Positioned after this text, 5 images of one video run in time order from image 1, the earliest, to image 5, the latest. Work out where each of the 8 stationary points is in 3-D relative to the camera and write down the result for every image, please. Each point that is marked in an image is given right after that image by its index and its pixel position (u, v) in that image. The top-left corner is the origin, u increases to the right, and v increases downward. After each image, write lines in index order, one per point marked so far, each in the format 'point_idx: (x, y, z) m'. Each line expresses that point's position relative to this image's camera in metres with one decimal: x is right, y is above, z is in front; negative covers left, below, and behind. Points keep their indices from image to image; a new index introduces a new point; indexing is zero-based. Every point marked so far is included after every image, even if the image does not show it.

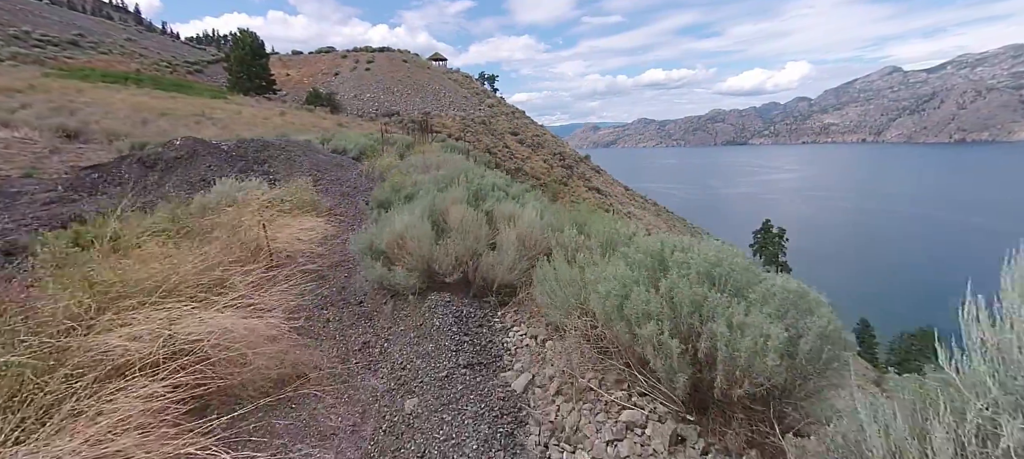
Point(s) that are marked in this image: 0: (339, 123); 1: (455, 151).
0: (-6.3, +3.9, +16.8) m
1: (-1.3, +1.6, +9.4) m
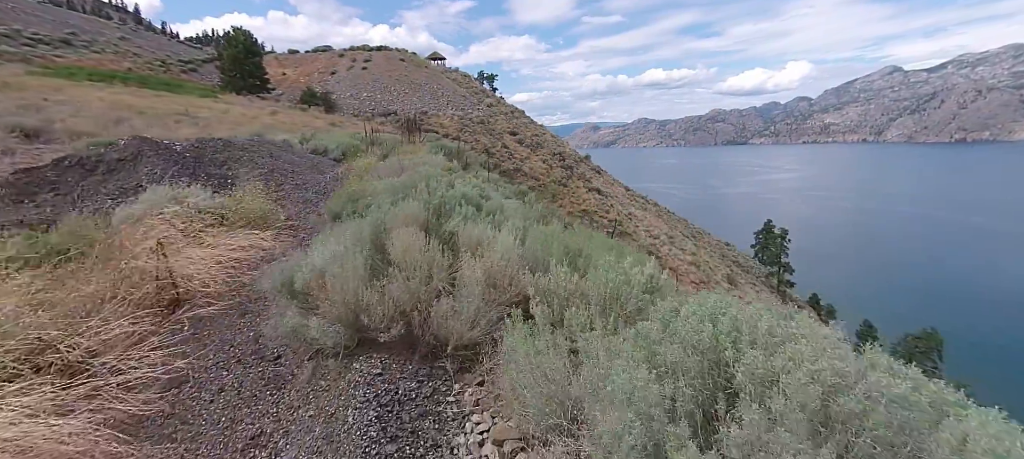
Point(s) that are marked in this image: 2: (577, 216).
0: (-6.4, +3.8, +16.4) m
1: (-1.4, +1.5, +9.0) m
2: (+2.6, +0.5, +18.6) m
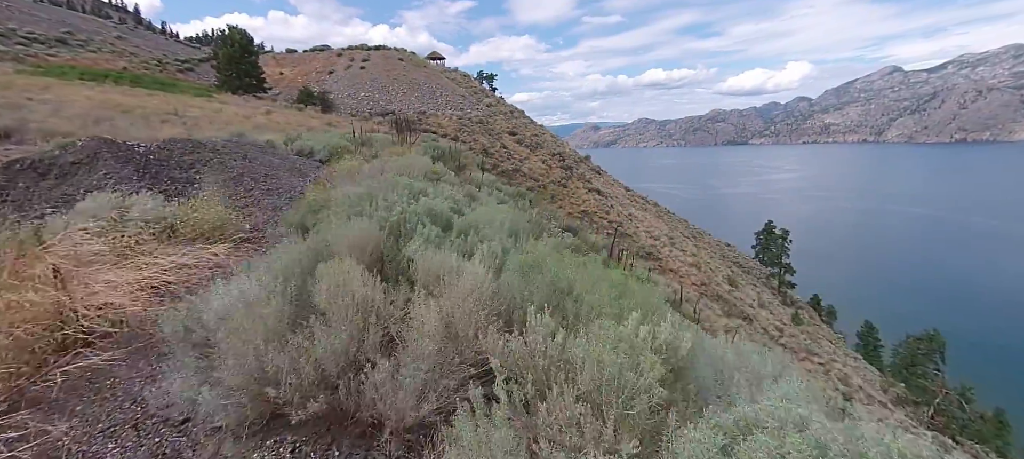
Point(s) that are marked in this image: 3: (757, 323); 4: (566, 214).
0: (-6.5, +3.8, +16.1) m
1: (-1.4, +1.5, +8.7) m
2: (+2.6, +0.5, +18.4) m
3: (+9.9, -3.8, +18.5) m
4: (+2.1, +0.6, +18.2) m
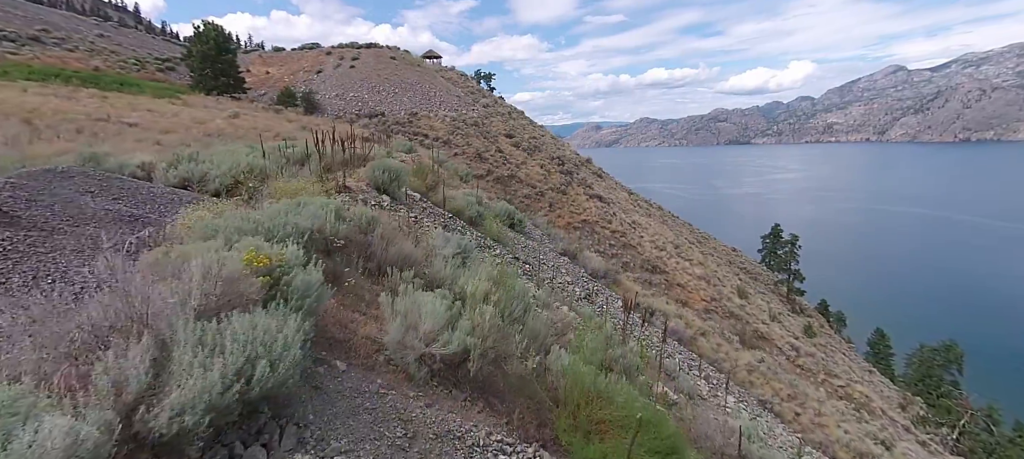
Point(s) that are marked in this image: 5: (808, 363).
0: (-6.7, +3.3, +14.7) m
1: (-1.7, +1.0, +7.3) m
2: (+2.3, 0.0, +16.9) m
3: (+9.7, -4.2, +17.0) m
4: (+1.9, +0.2, +16.8) m
5: (+11.3, -5.1, +17.4) m
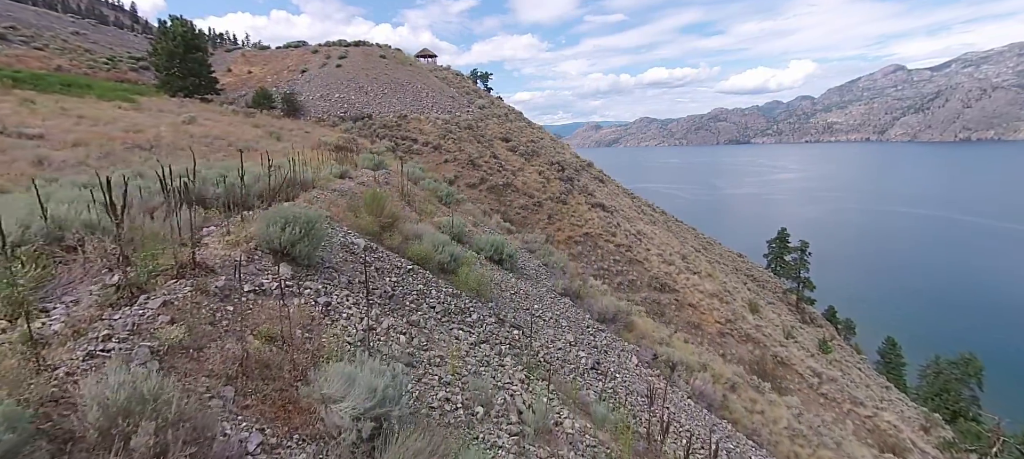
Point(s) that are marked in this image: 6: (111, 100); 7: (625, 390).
0: (-6.9, +2.8, +13.1) m
1: (-1.8, +0.4, +5.7) m
2: (+2.2, -0.5, +15.3) m
3: (+9.5, -4.8, +15.4) m
4: (+1.7, -0.4, +15.1) m
5: (+11.1, -5.6, +15.8) m
6: (-11.5, +3.7, +13.1) m
7: (+1.3, -1.8, +5.1) m
